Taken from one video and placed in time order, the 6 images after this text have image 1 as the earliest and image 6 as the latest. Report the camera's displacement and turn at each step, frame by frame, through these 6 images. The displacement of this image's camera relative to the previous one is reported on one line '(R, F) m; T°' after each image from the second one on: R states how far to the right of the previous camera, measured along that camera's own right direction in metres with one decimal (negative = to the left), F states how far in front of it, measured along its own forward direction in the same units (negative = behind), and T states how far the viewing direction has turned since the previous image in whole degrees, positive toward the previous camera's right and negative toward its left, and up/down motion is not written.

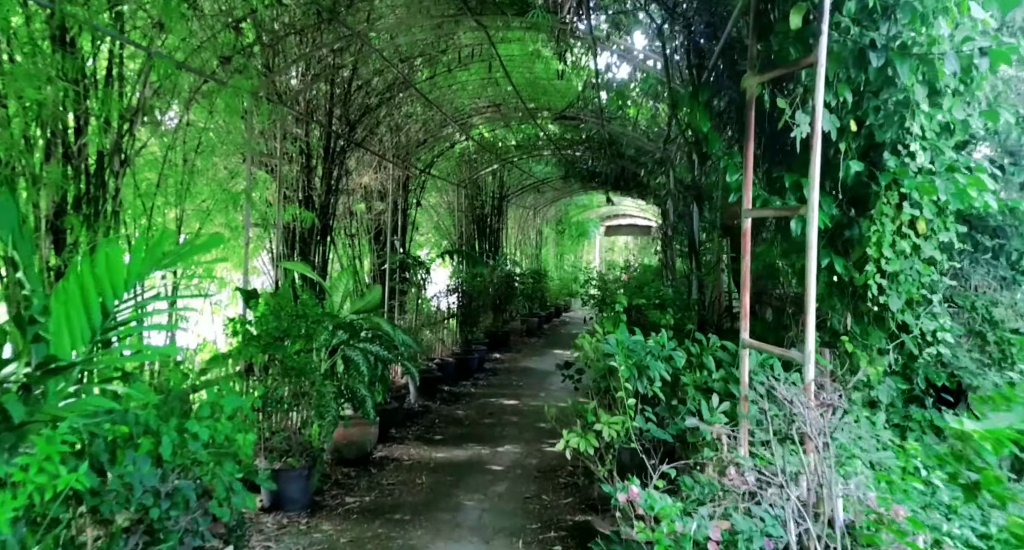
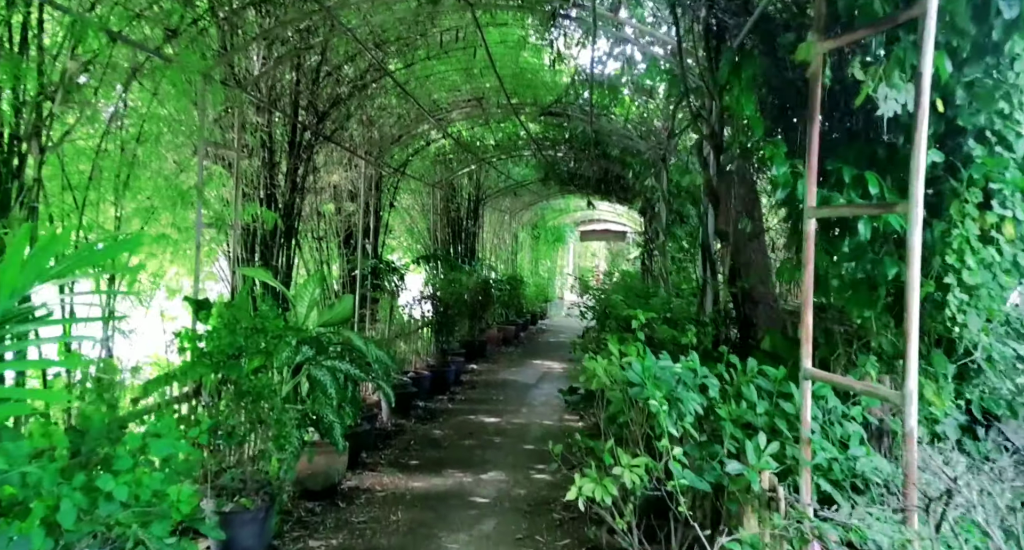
(-0.1, +0.4) m; +2°
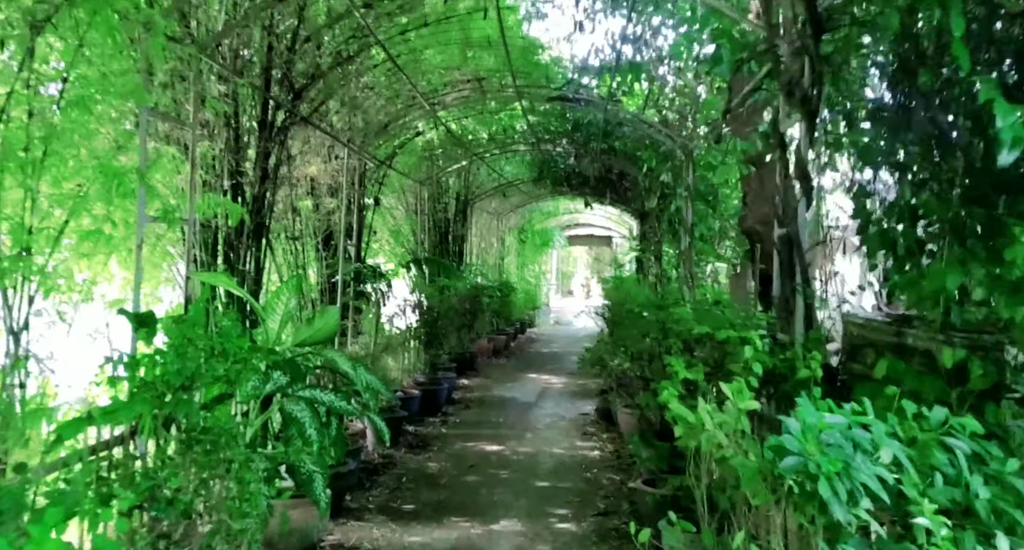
(-0.2, +0.7) m; +2°
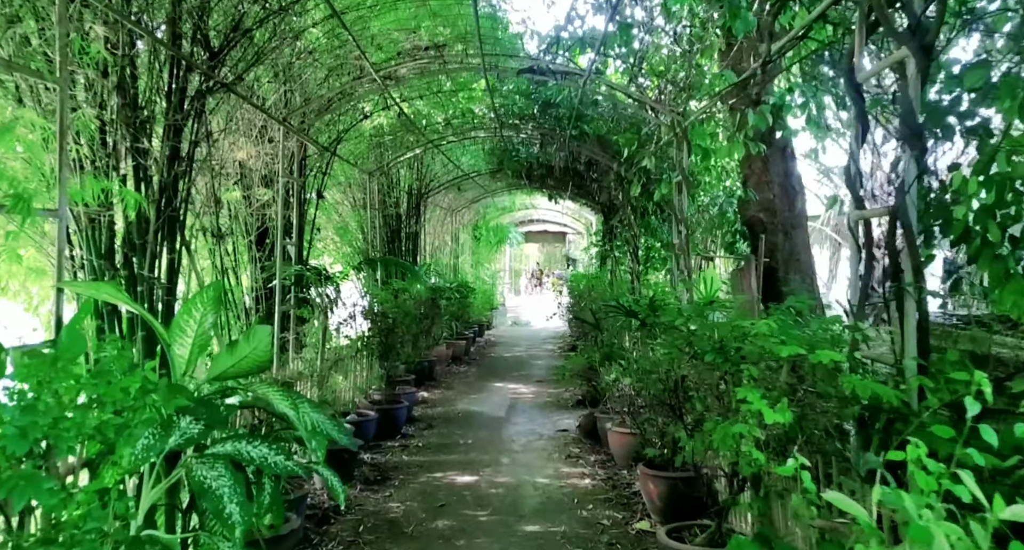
(-0.1, +0.7) m; +4°
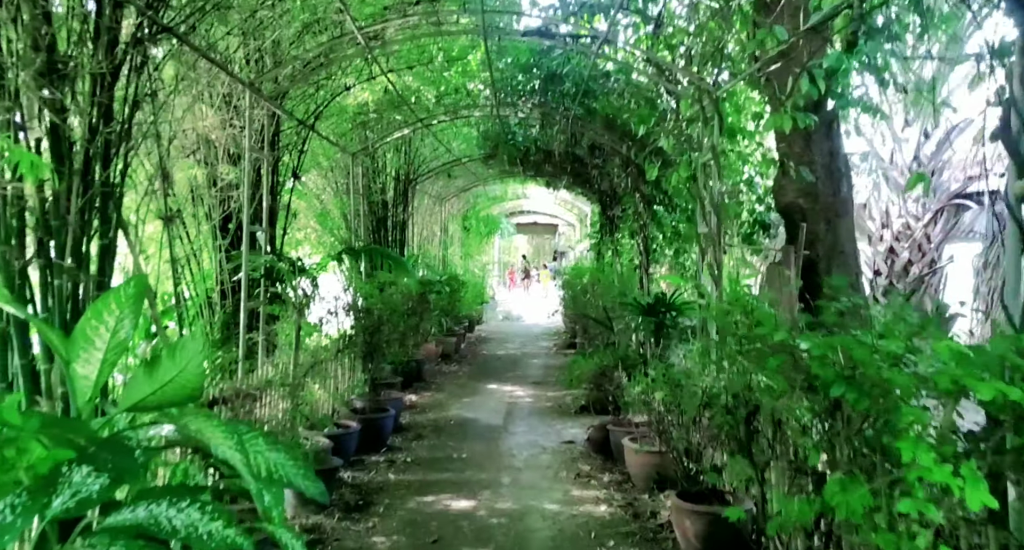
(-0.1, +0.6) m; +1°
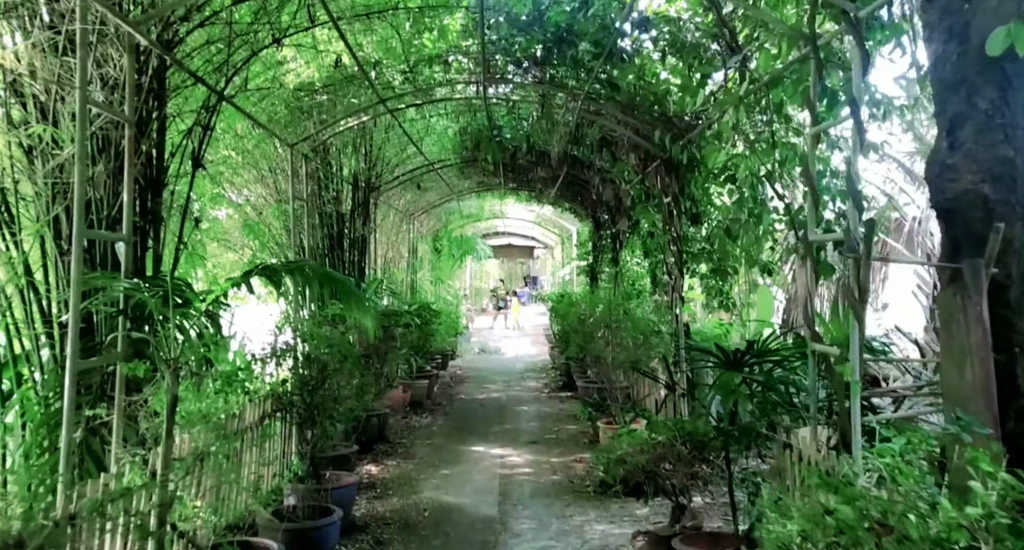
(-0.2, +1.5) m; +2°
